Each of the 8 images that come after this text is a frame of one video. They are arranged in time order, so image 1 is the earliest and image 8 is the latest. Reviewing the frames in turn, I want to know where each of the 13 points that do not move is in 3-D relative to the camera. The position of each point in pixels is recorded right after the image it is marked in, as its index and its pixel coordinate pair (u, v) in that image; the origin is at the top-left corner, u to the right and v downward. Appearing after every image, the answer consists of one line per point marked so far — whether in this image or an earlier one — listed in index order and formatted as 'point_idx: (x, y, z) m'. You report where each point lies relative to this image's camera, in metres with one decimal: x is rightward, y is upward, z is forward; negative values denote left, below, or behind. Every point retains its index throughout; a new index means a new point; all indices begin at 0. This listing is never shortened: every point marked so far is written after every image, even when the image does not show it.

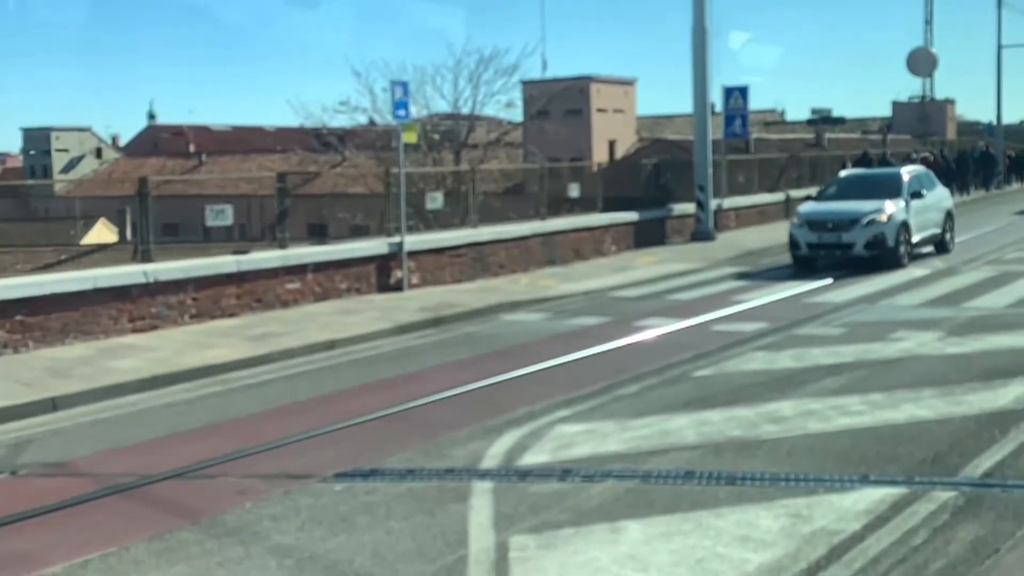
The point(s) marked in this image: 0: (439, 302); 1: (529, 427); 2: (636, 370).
0: (-1.0, -0.2, +15.7) m
1: (+0.1, -1.0, +8.4) m
2: (+1.1, -0.8, +10.6) m
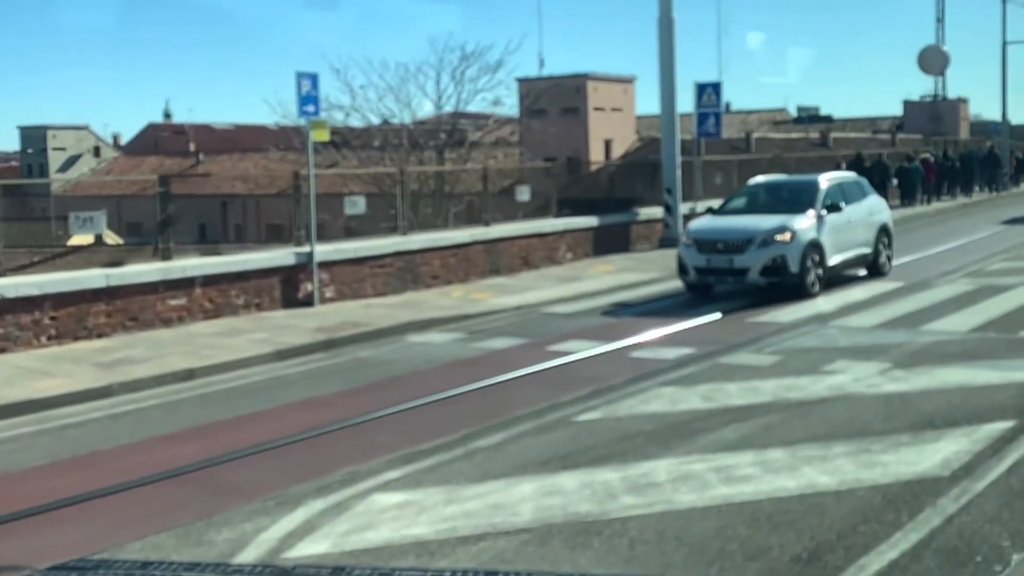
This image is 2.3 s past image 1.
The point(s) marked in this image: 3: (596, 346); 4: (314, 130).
0: (-2.1, -0.4, +14.1) m
1: (-1.1, -1.3, +6.8) m
2: (0.0, -1.0, +9.0) m
3: (+0.8, -0.6, +12.3) m
4: (-2.7, +2.2, +15.6) m
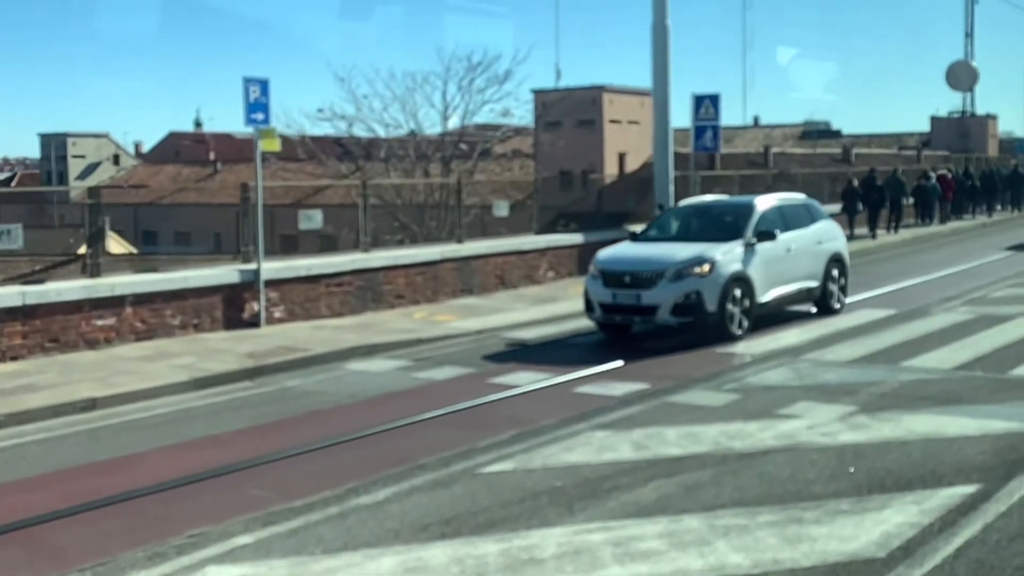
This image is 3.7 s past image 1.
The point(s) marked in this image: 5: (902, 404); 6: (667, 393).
0: (-2.6, -0.6, +13.1) m
1: (-1.8, -1.4, +5.8) m
2: (-0.7, -1.2, +8.0) m
3: (+0.2, -0.9, +11.3) m
4: (-3.2, +1.9, +14.7) m
5: (+3.2, -1.0, +9.5) m
6: (+1.4, -1.0, +10.3) m
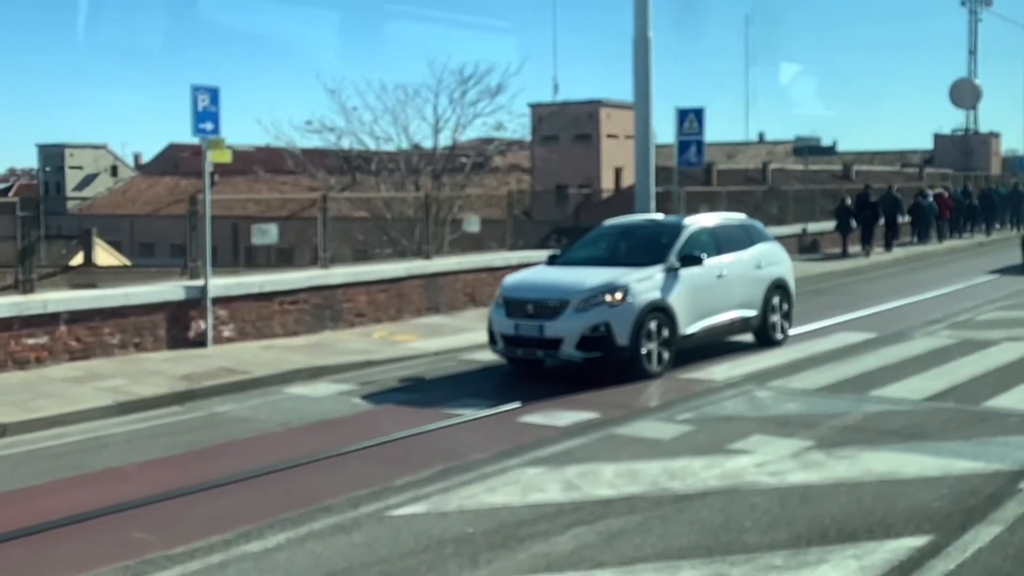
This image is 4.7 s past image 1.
0: (-3.2, -0.8, +12.5) m
1: (-2.3, -1.6, +5.2) m
2: (-1.2, -1.4, +7.3) m
3: (-0.3, -1.1, +10.6) m
4: (-3.7, +1.7, +14.1) m
5: (+2.7, -1.2, +8.8) m
6: (+0.9, -1.2, +9.7) m
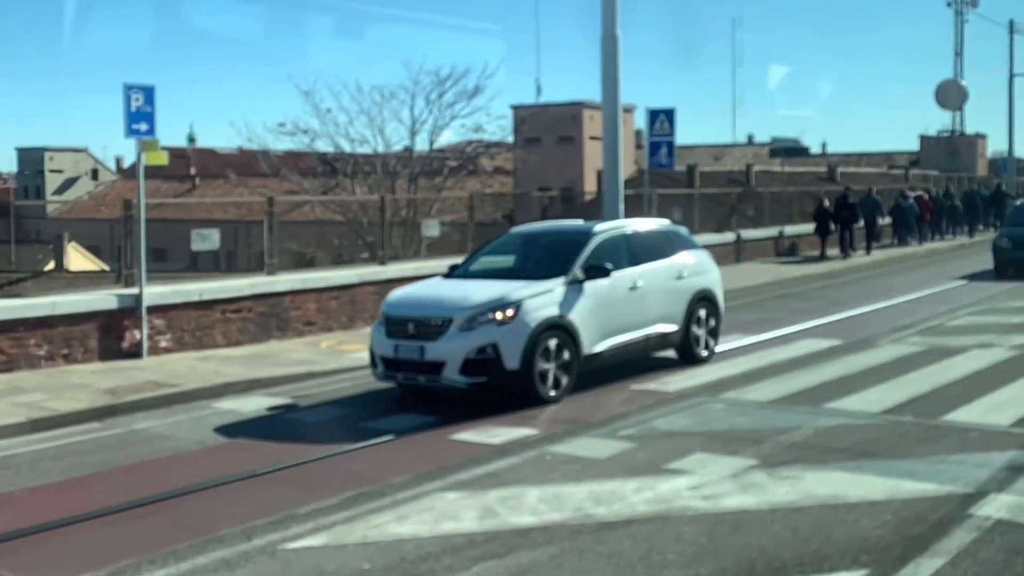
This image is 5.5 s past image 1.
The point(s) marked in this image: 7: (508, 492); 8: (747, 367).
0: (-3.7, -0.9, +11.9) m
1: (-2.8, -1.6, +4.6) m
2: (-1.7, -1.4, +6.8) m
3: (-0.8, -1.2, +10.0) m
4: (-4.3, +1.6, +13.5) m
5: (+2.2, -1.2, +8.3) m
6: (+0.3, -1.2, +9.1) m
7: (0.0, -1.3, +7.5) m
8: (+2.7, -0.9, +13.0) m
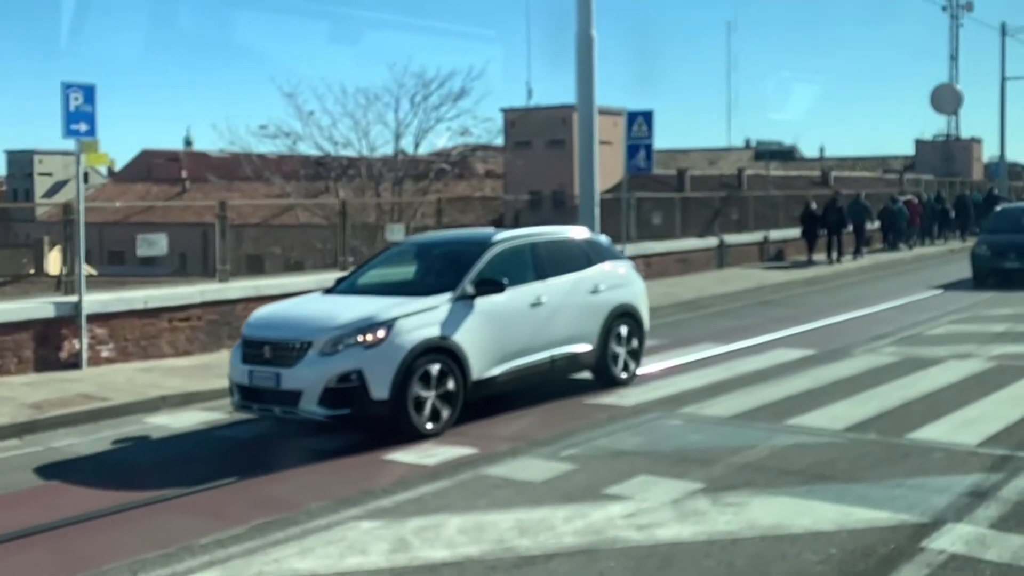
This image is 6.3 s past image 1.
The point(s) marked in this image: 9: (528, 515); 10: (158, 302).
0: (-4.2, -1.0, +11.4) m
1: (-3.3, -1.7, +4.0) m
2: (-2.2, -1.5, +6.2) m
3: (-1.3, -1.3, +9.5) m
4: (-4.8, +1.5, +12.9) m
5: (+1.7, -1.3, +7.8) m
6: (-0.2, -1.3, +8.6) m
7: (-0.5, -1.4, +7.0) m
8: (+2.2, -1.0, +12.4) m
9: (+0.1, -1.4, +7.0) m
10: (-4.2, -0.2, +13.6) m
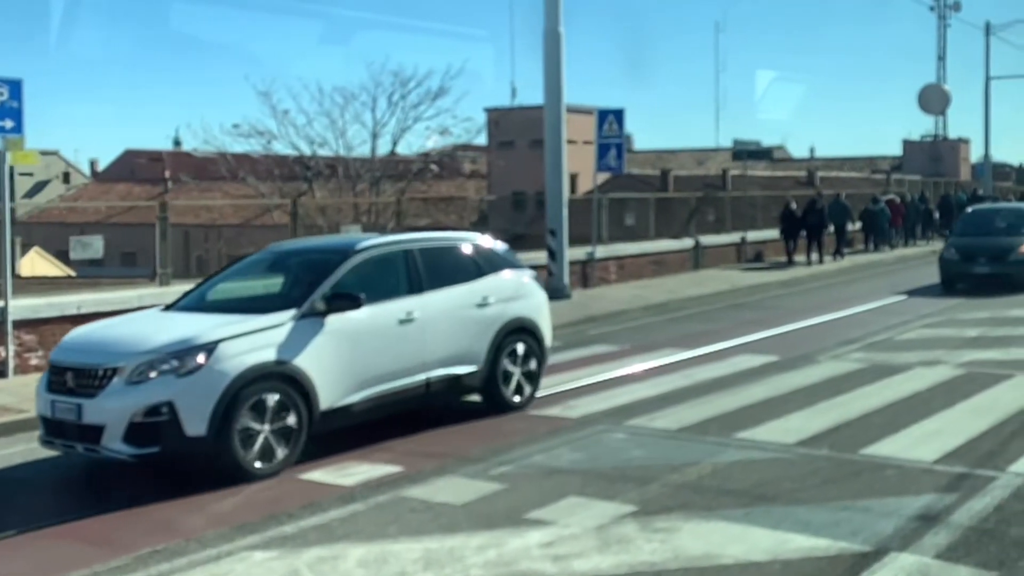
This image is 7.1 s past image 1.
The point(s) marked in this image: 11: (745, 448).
0: (-4.8, -1.1, +10.8) m
1: (-3.8, -1.7, +3.5) m
2: (-2.7, -1.6, +5.6) m
3: (-1.9, -1.3, +8.9) m
4: (-5.4, +1.5, +12.3) m
5: (+1.2, -1.4, +7.2) m
6: (-0.7, -1.4, +8.0) m
7: (-1.0, -1.5, +6.4) m
8: (+1.6, -1.0, +11.9) m
9: (-0.4, -1.4, +6.5) m
10: (-4.8, -0.2, +13.1) m
11: (+1.8, -1.2, +9.0) m
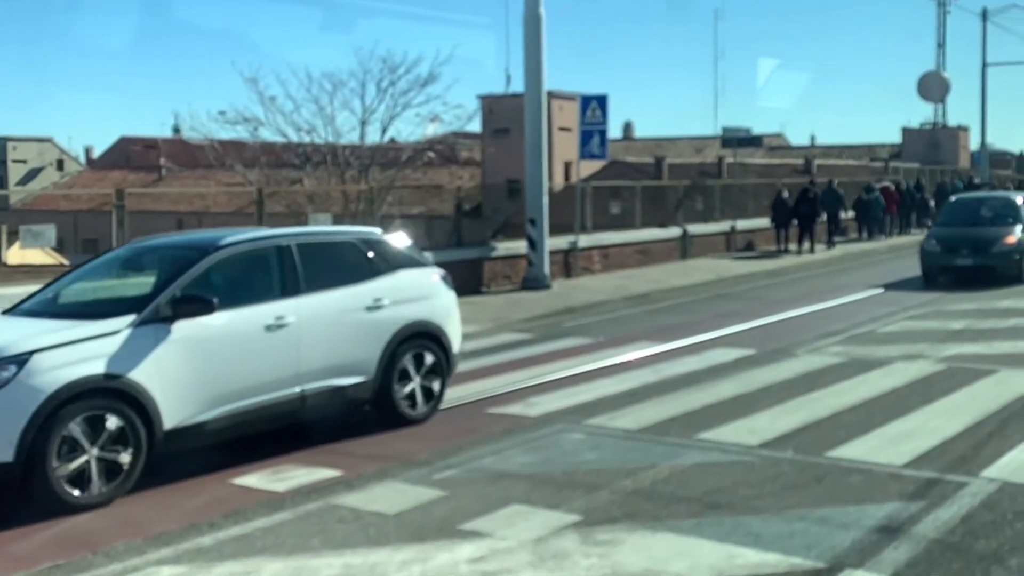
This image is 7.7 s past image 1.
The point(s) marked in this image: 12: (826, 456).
0: (-5.2, -1.0, +10.3) m
1: (-4.2, -1.8, +3.0) m
2: (-3.1, -1.5, +5.2) m
3: (-2.2, -1.3, +8.5) m
4: (-5.7, +1.5, +11.8) m
5: (+0.8, -1.3, +6.8) m
6: (-1.1, -1.3, +7.6) m
7: (-1.4, -1.4, +6.0) m
8: (+1.2, -1.0, +11.5) m
9: (-0.8, -1.4, +6.0) m
10: (-5.2, -0.1, +12.6) m
11: (+1.5, -1.2, +8.5) m
12: (+2.3, -1.2, +8.2) m
